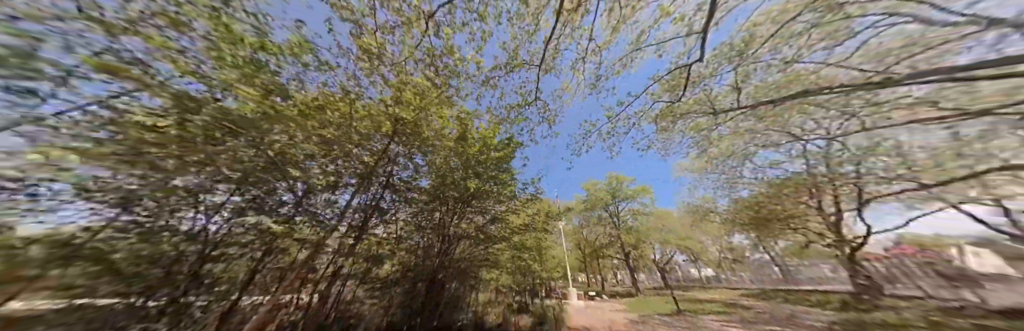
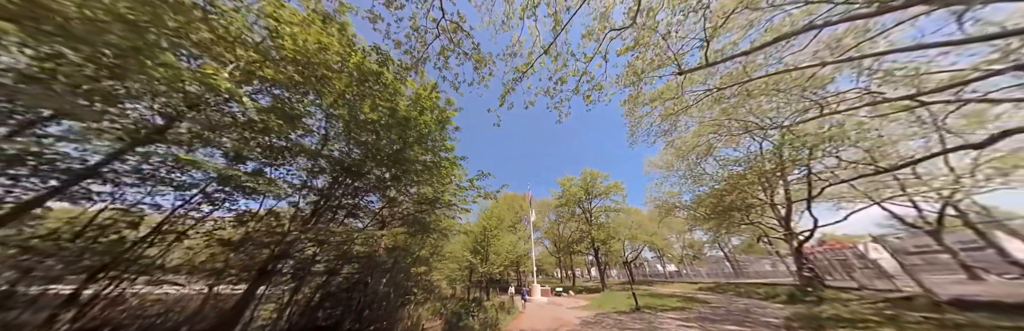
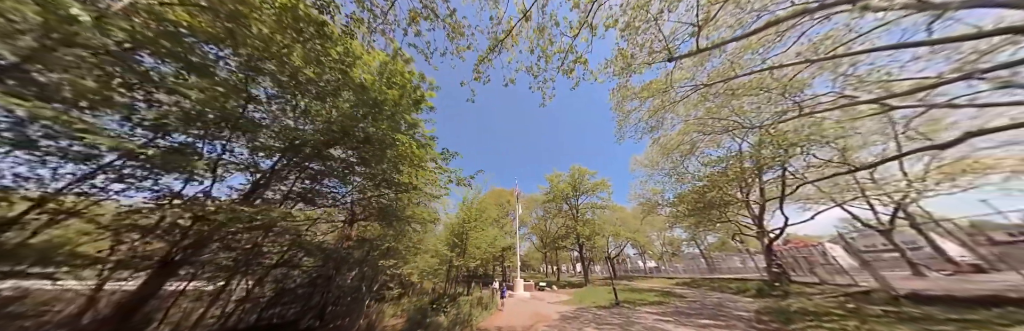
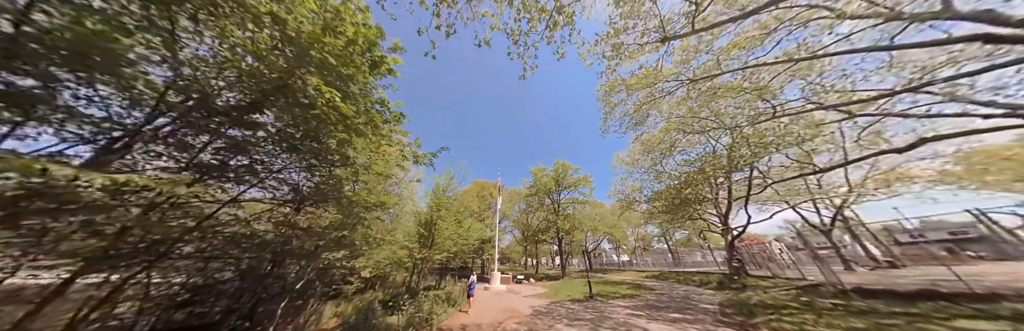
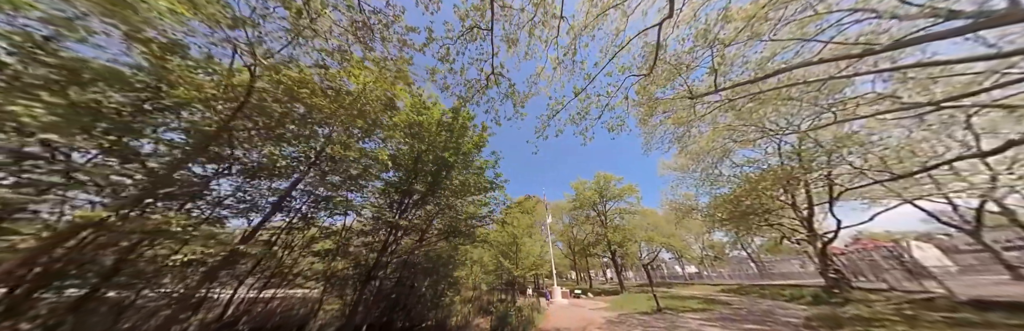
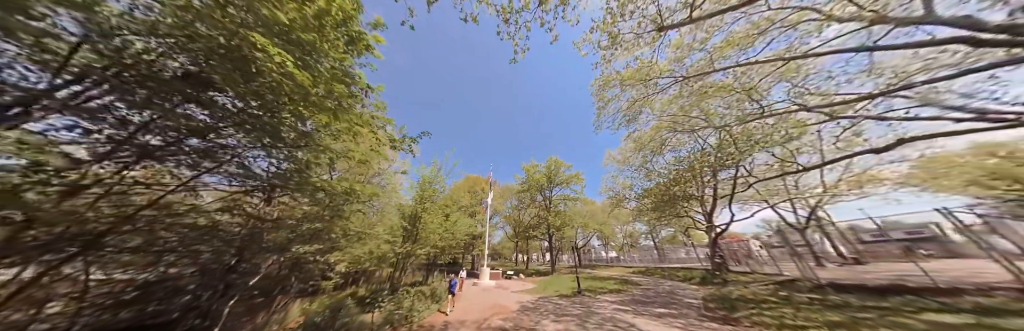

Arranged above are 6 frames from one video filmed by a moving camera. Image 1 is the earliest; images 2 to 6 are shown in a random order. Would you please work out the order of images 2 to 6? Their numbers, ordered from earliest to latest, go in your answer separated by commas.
5, 2, 3, 4, 6
